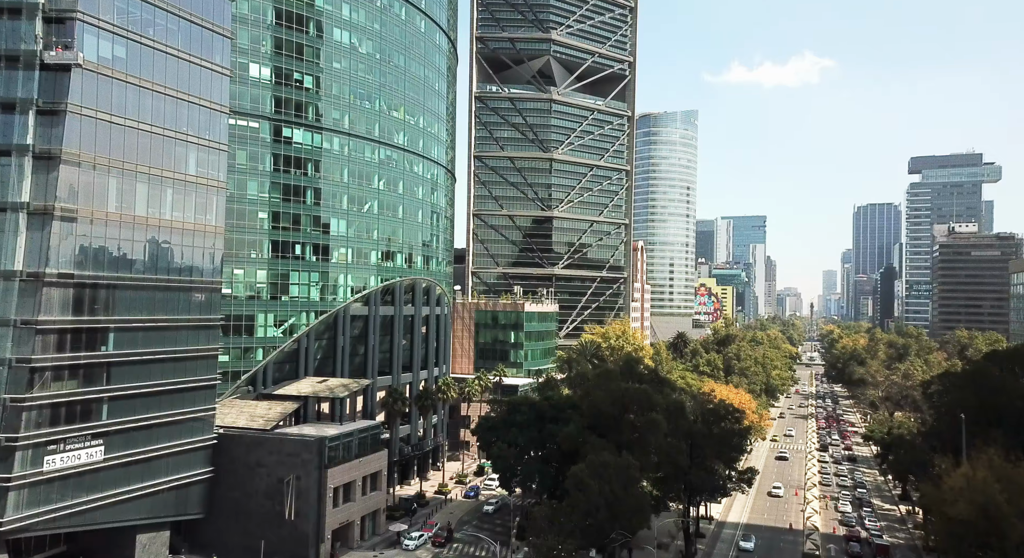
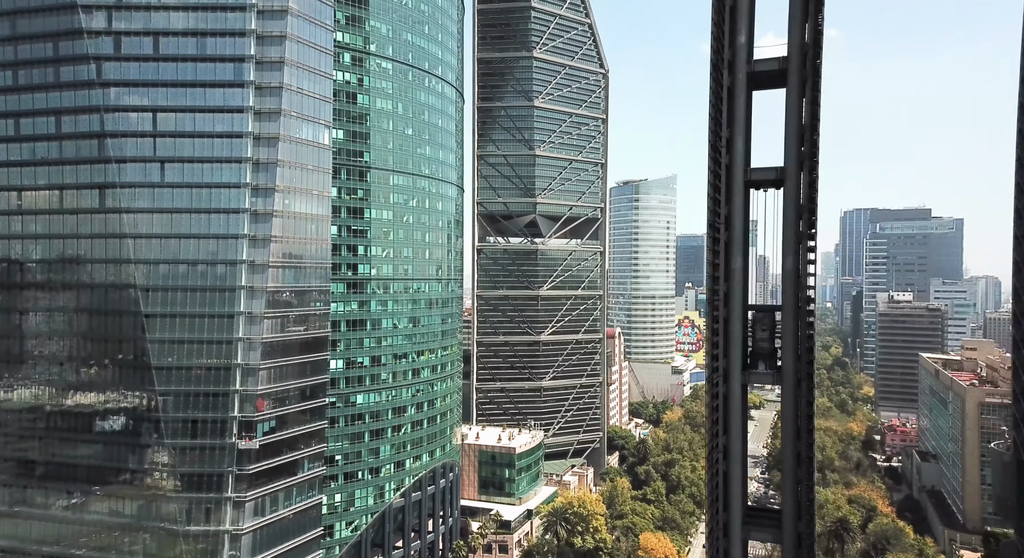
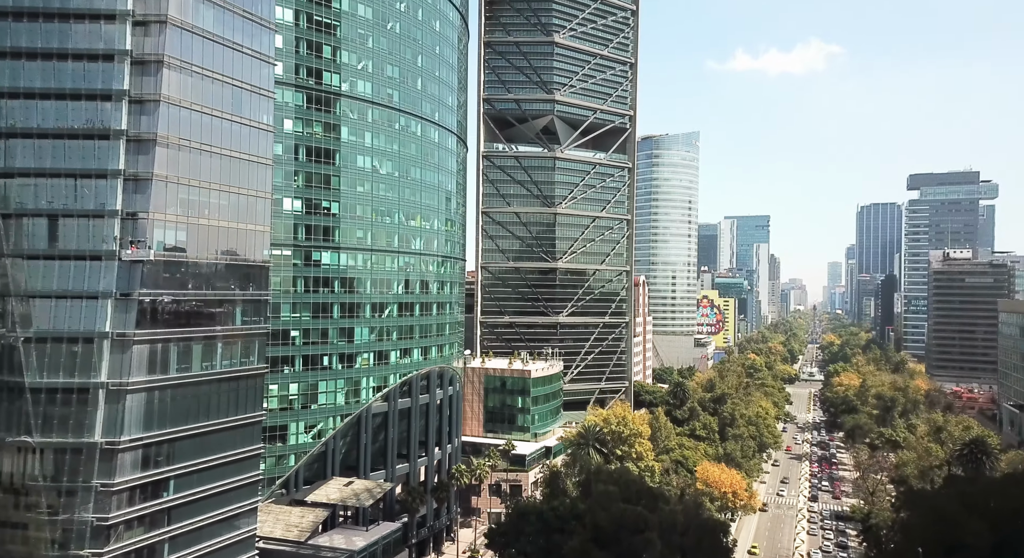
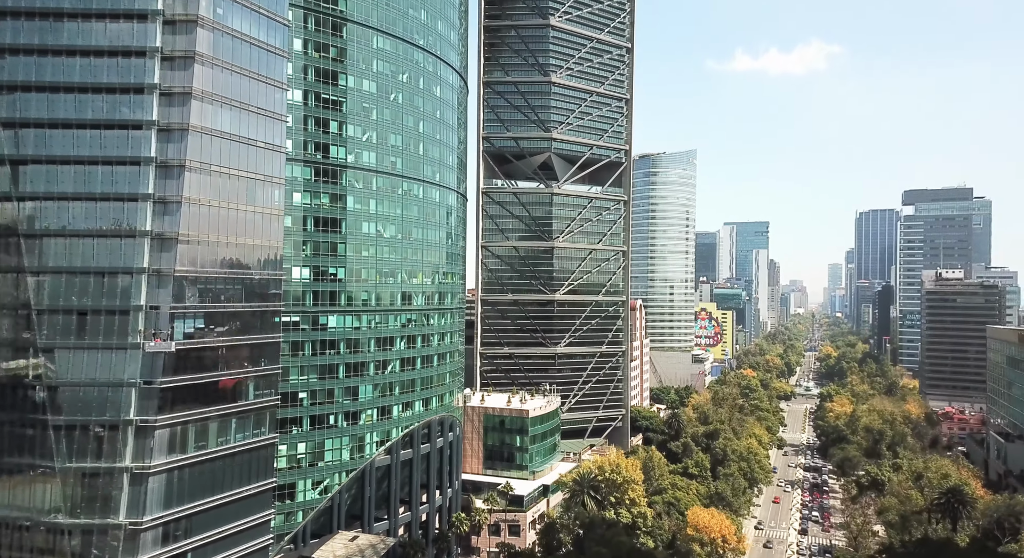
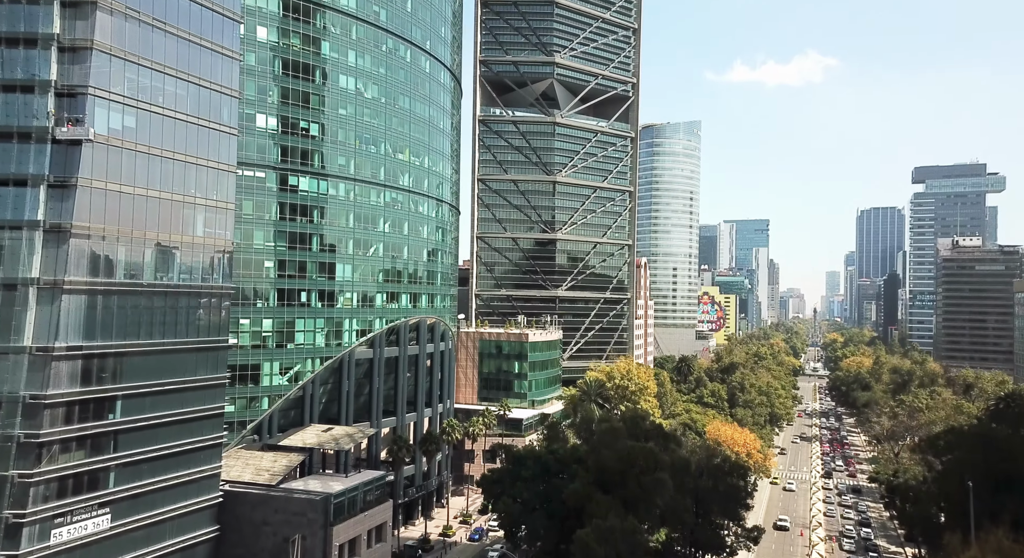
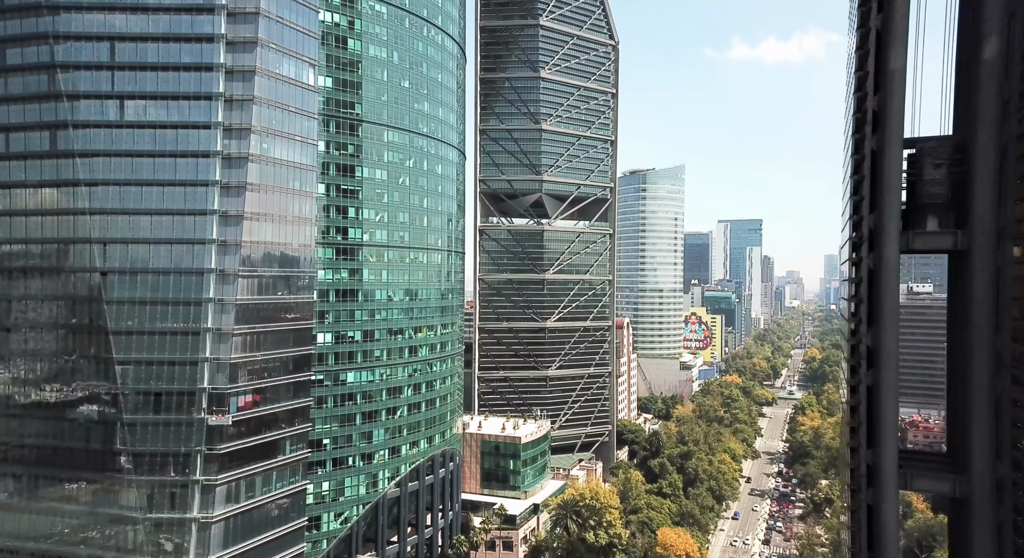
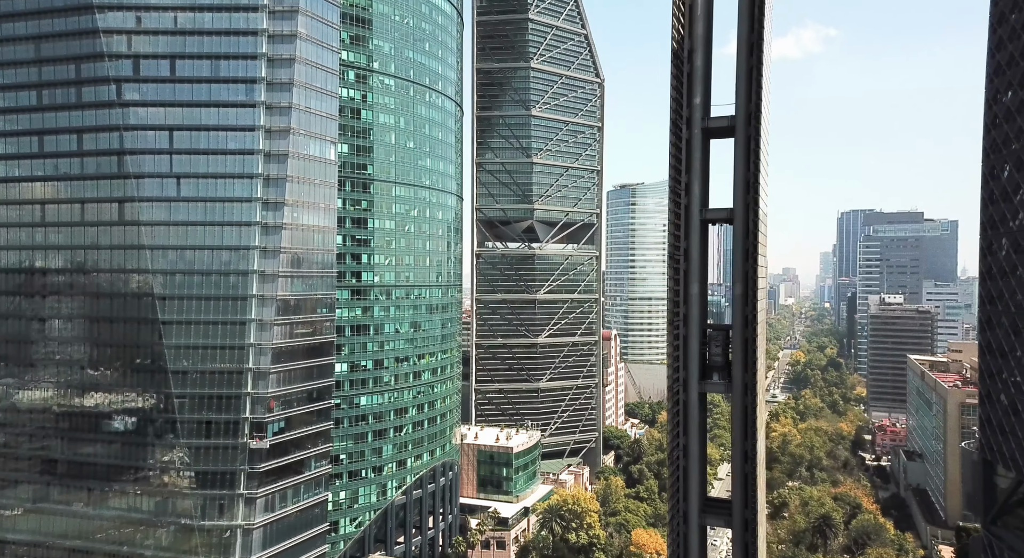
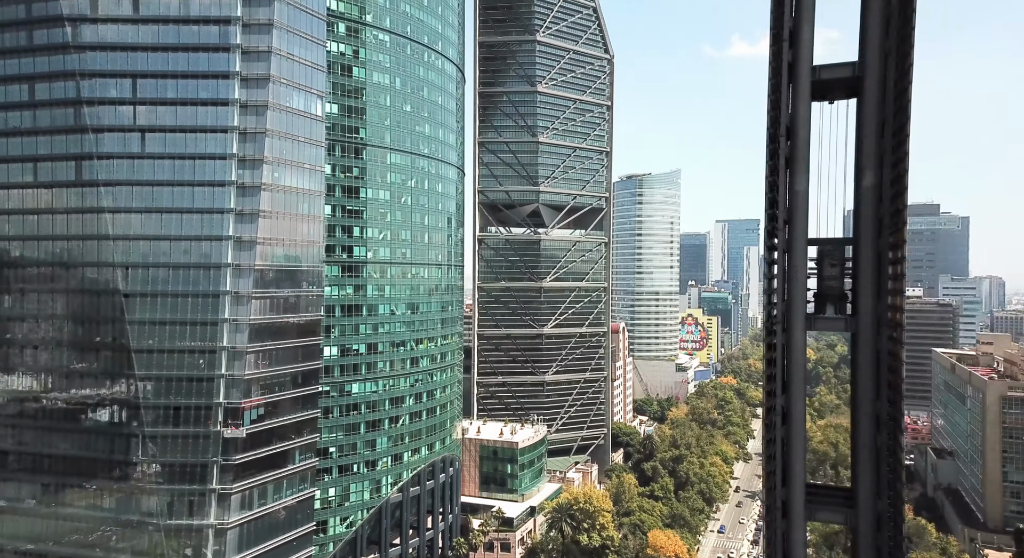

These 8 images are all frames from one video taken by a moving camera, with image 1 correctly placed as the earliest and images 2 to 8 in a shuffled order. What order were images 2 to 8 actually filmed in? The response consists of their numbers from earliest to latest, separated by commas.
5, 3, 4, 6, 8, 2, 7
